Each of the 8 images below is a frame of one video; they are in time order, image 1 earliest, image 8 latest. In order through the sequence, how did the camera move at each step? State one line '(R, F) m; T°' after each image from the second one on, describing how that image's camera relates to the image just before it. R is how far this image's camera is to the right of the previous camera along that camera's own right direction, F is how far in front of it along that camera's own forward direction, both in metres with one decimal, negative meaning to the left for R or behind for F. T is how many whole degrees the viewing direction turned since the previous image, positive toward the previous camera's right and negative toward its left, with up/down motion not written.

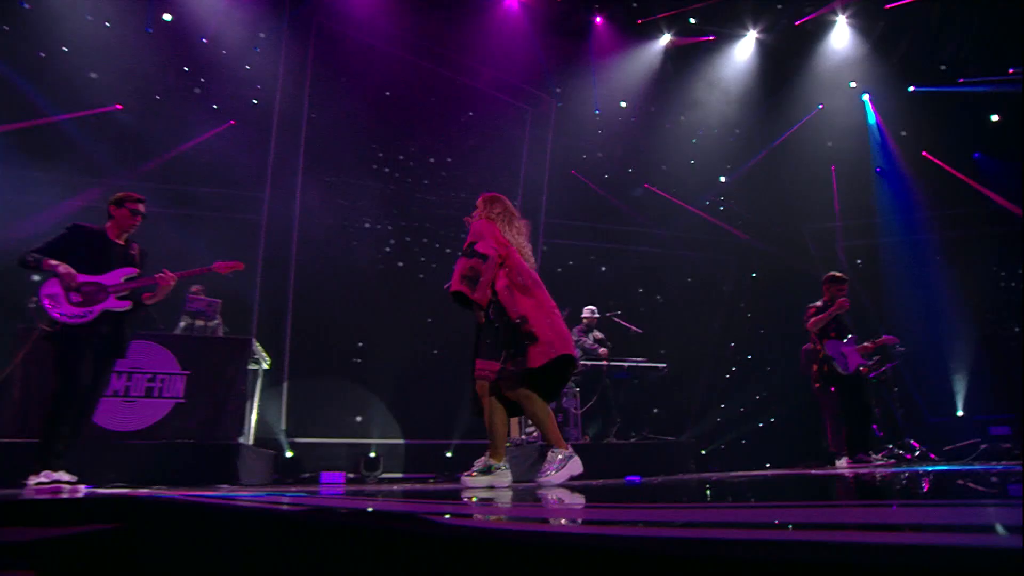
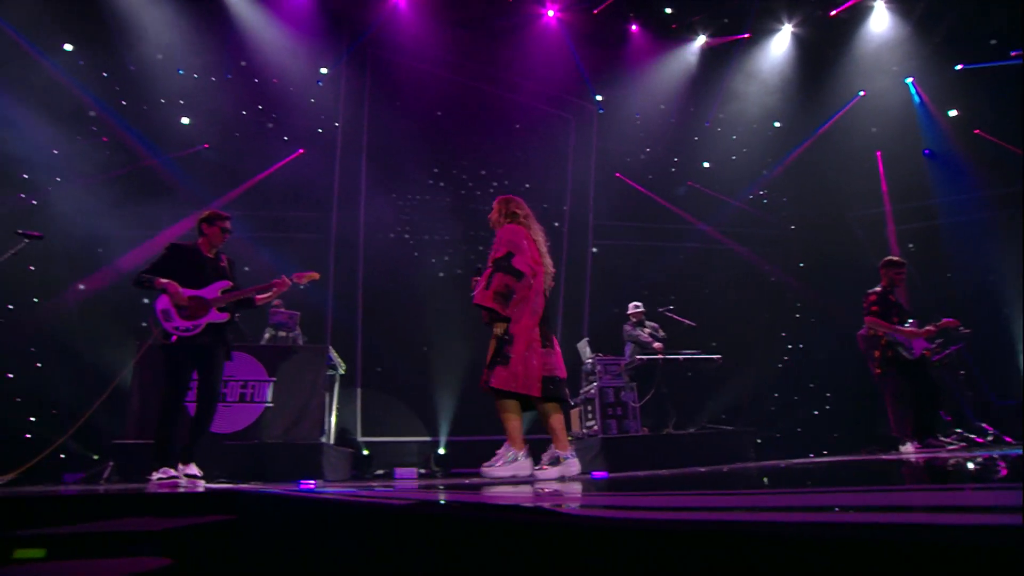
(-0.3, -0.4) m; -4°
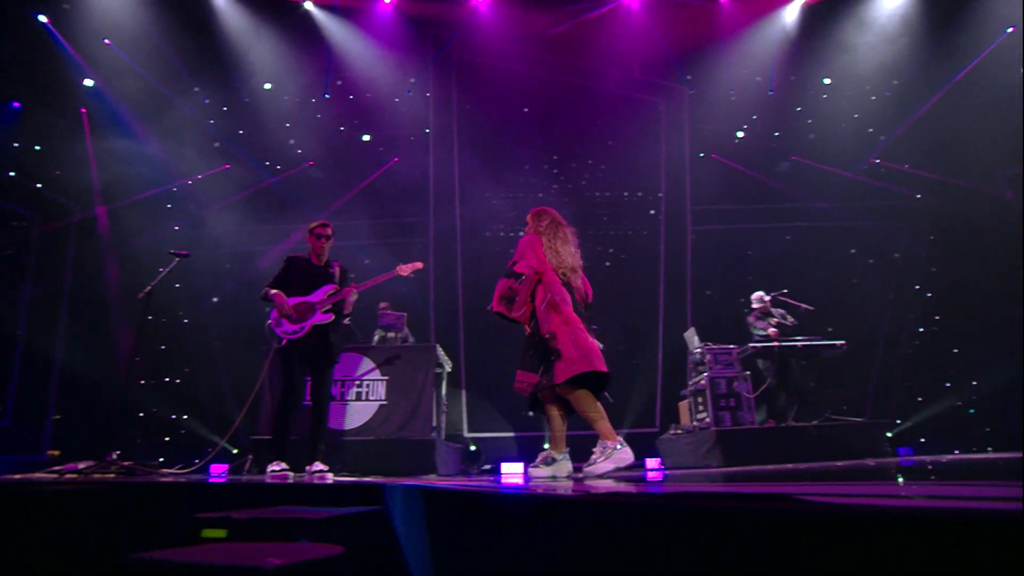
(-0.3, 0.0) m; -9°
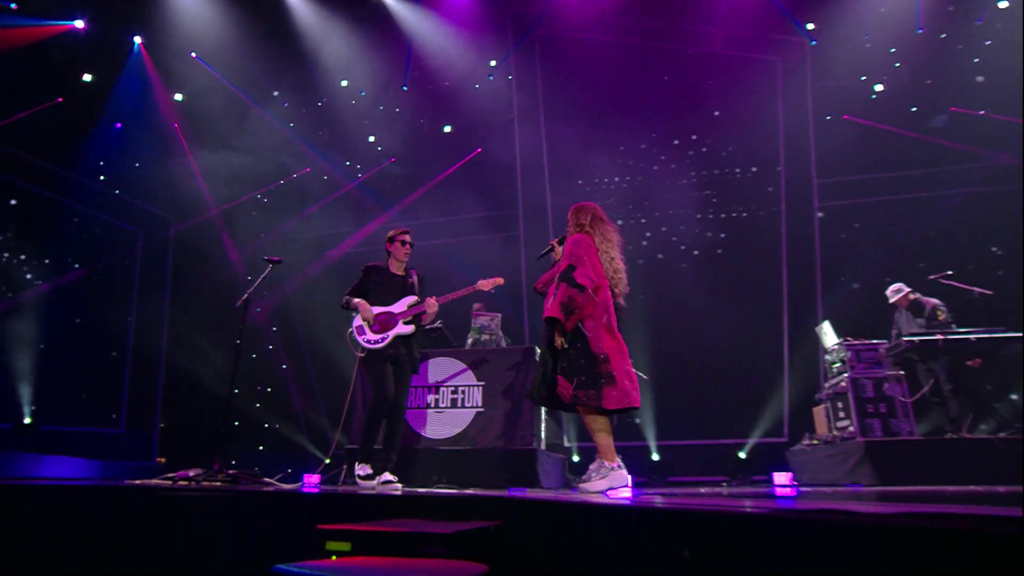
(-0.2, +0.6) m; -9°
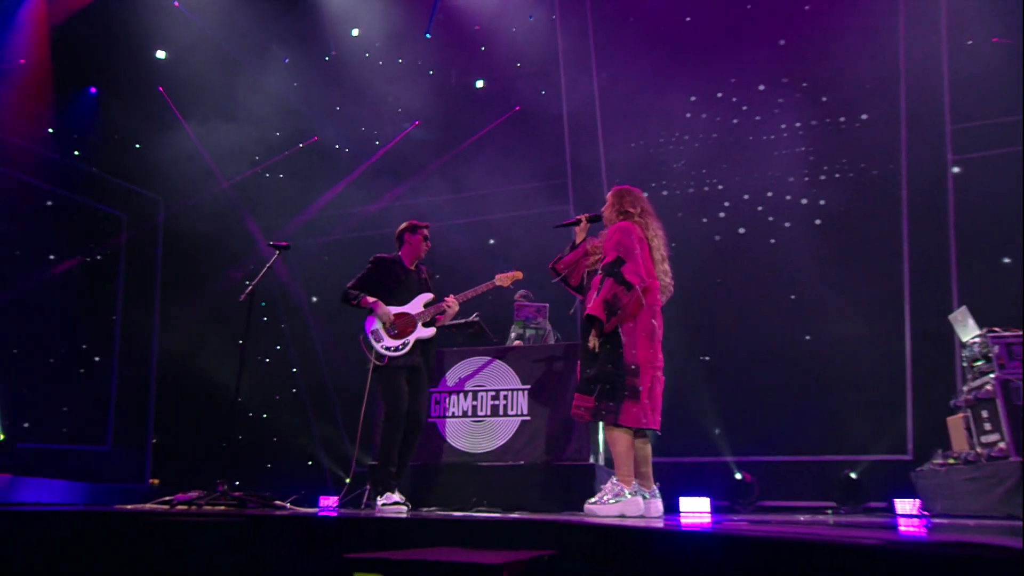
(-0.1, +1.2) m; -4°
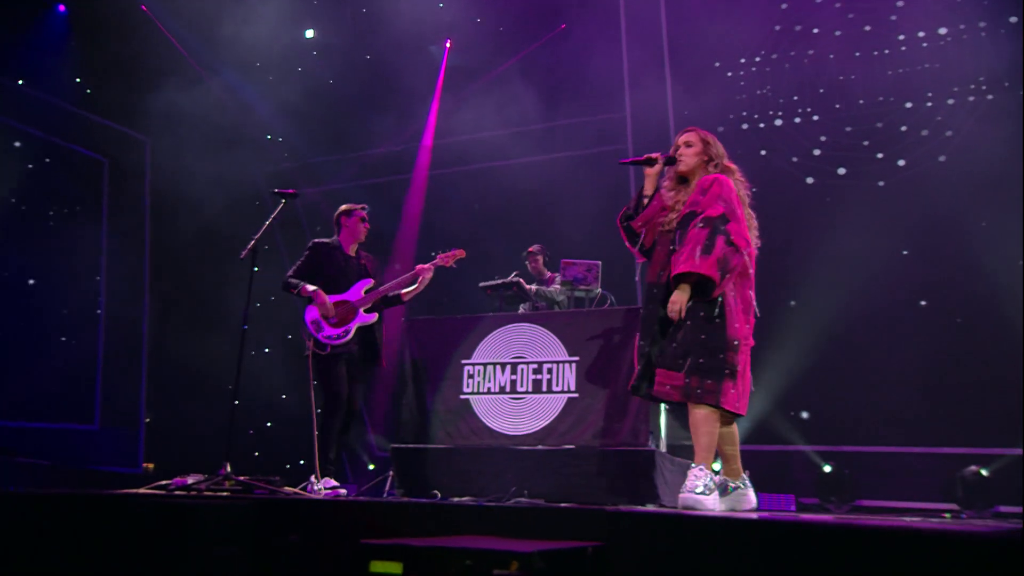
(-0.1, +0.9) m; -3°
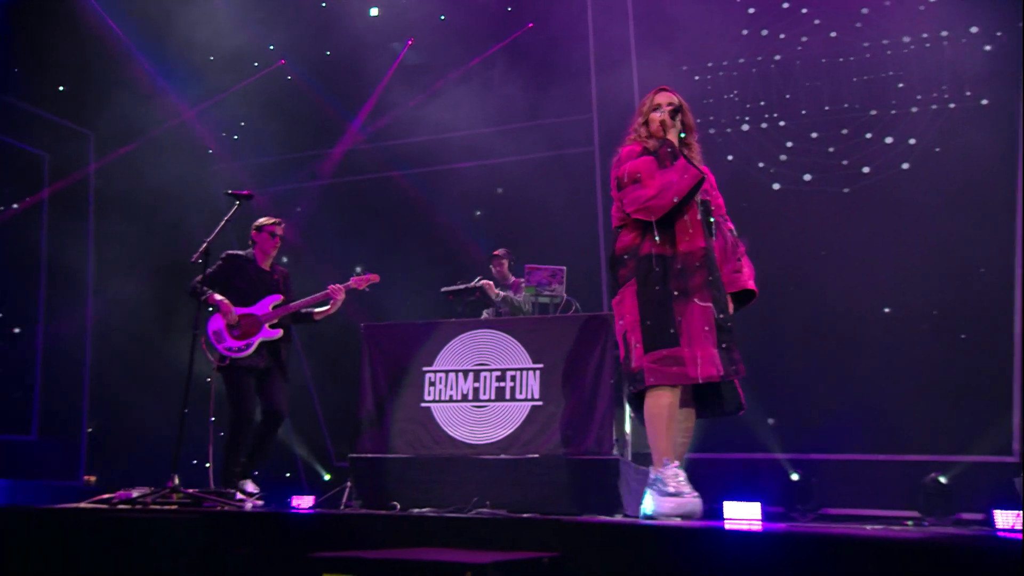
(+0.2, +0.1) m; +2°
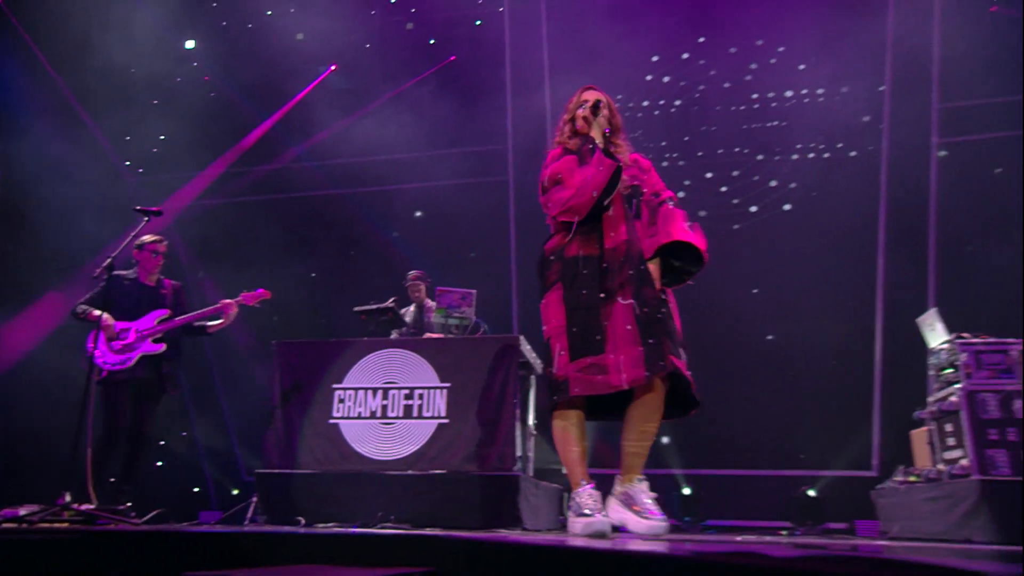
(+0.4, -0.2) m; +5°
